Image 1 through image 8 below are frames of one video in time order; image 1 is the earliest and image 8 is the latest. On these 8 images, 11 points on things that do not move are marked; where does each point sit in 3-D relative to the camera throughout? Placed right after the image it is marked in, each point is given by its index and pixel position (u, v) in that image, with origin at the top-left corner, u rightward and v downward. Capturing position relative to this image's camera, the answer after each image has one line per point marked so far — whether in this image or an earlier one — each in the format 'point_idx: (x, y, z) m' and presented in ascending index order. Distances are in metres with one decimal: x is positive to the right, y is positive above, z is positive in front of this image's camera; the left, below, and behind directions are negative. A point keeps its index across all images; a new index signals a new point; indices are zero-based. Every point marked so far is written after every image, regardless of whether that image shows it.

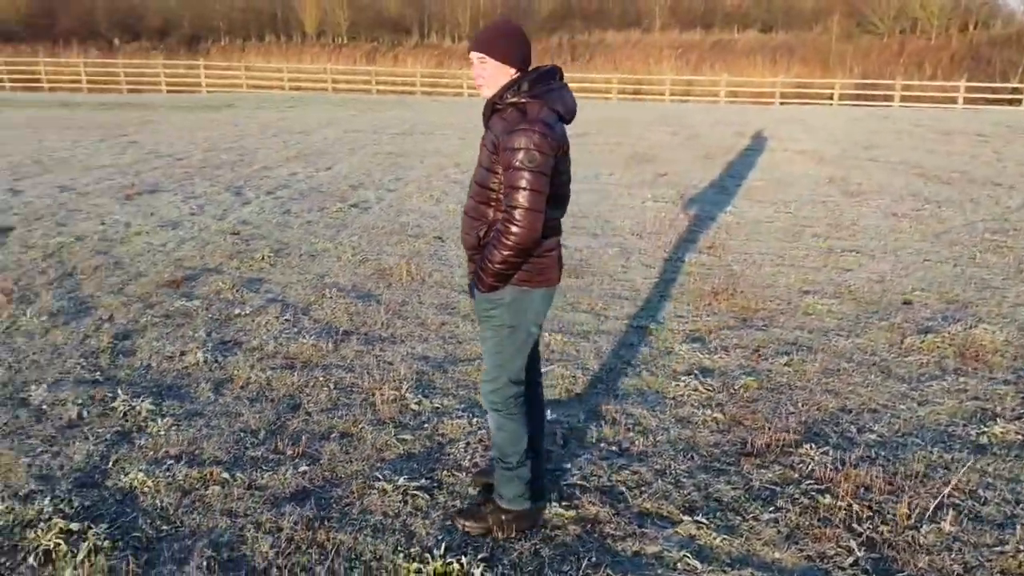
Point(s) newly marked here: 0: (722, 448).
0: (+0.9, -0.7, +3.4) m
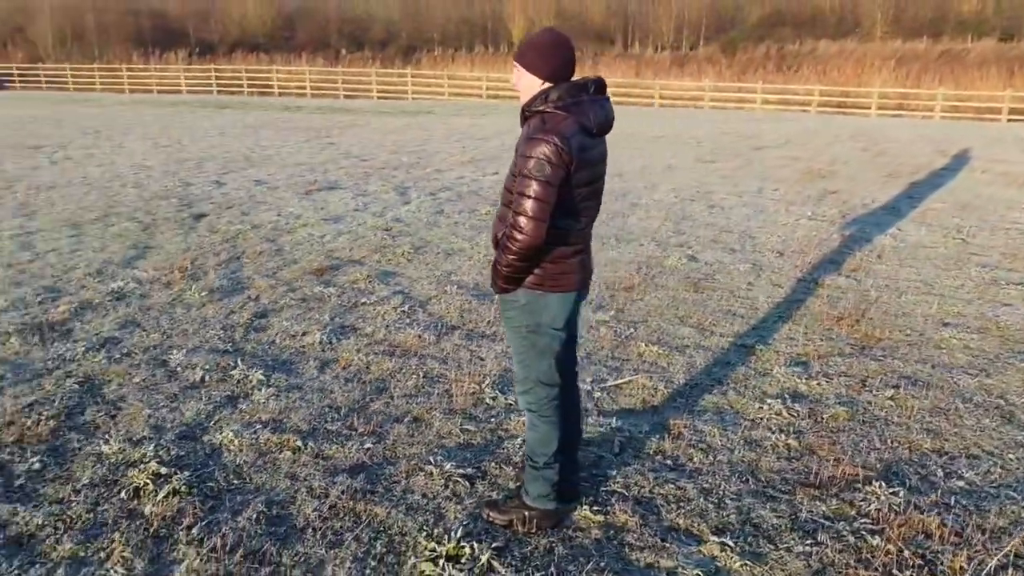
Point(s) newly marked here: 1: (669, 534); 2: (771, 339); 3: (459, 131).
0: (+1.1, -0.7, +3.2) m
1: (+0.5, -0.9, +2.8) m
2: (+1.5, -0.3, +4.7) m
3: (-1.1, +3.3, +17.2) m
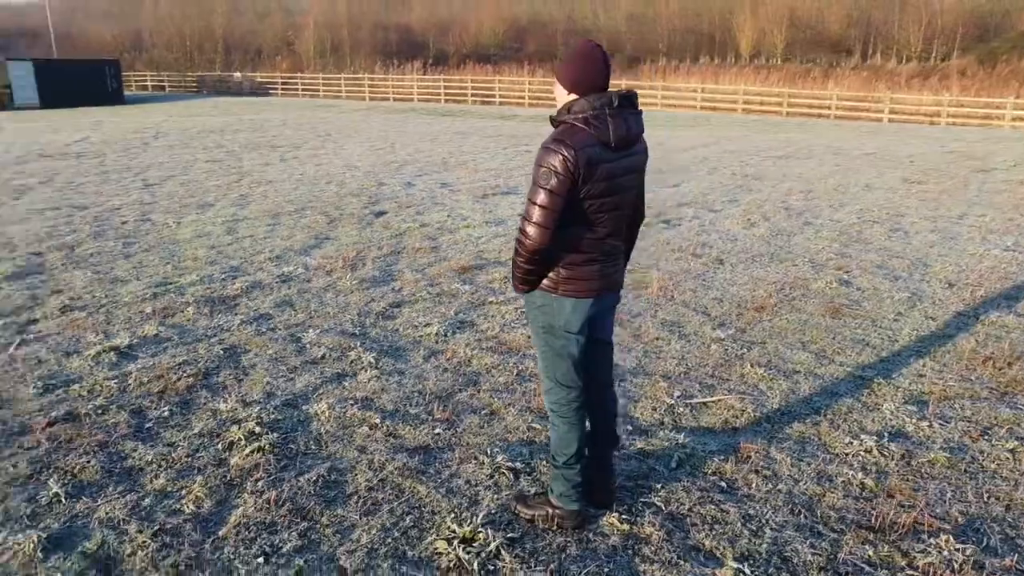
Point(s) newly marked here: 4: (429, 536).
0: (+1.2, -0.8, +3.0) m
1: (+0.6, -0.9, +2.8) m
2: (+2.0, -0.5, +4.3) m
3: (+3.1, +3.1, +17.1) m
4: (-0.3, -0.9, +2.8) m
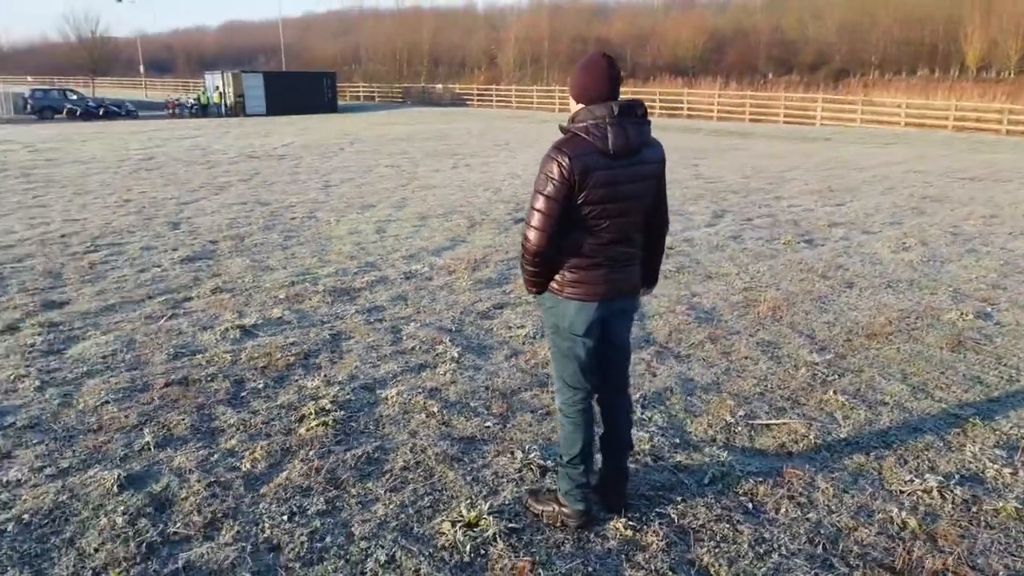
0: (+1.2, -0.9, +2.8) m
1: (+0.6, -0.9, +2.7) m
2: (+2.4, -0.6, +3.9) m
3: (+6.5, +2.6, +16.2) m
4: (-0.3, -0.8, +3.0) m
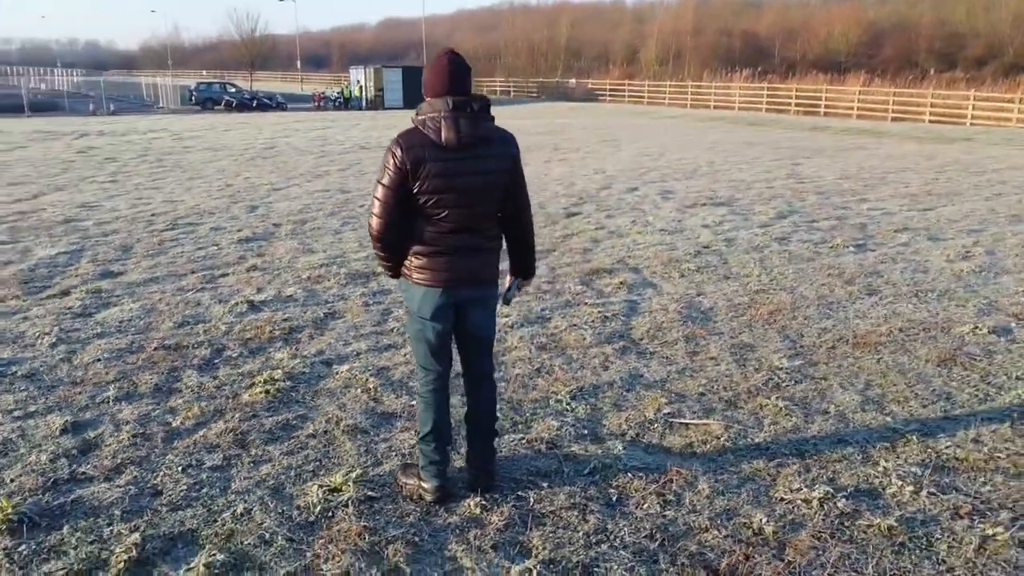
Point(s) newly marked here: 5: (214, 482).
0: (+0.7, -0.9, +2.8) m
1: (0.0, -0.9, +2.8) m
2: (+2.0, -0.7, +3.7) m
3: (+8.3, +2.3, +15.0) m
4: (-0.8, -0.8, +3.3) m
5: (-1.2, -0.8, +3.2) m
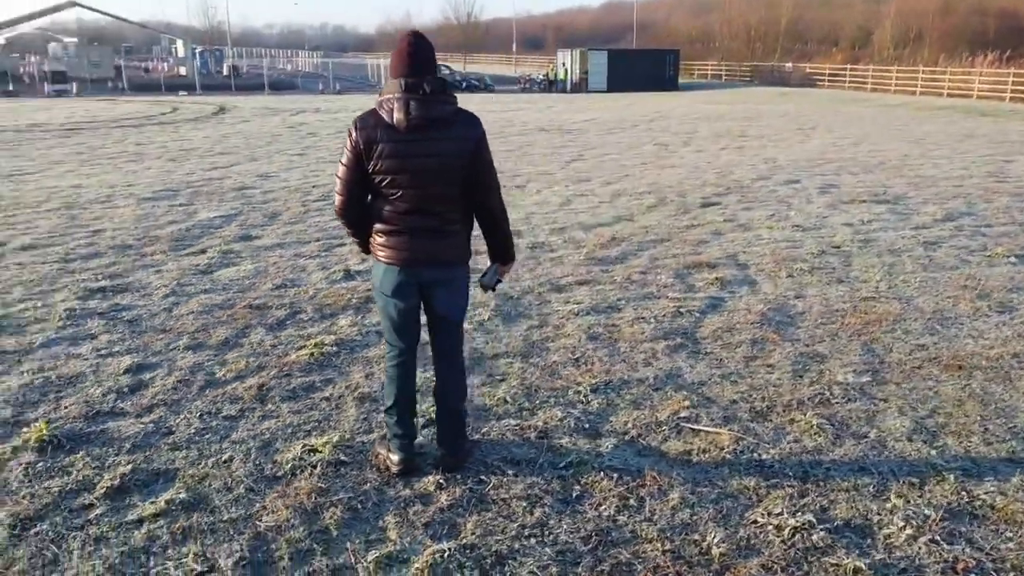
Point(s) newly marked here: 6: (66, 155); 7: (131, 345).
0: (+0.4, -0.9, +2.7) m
1: (-0.2, -0.8, +2.9) m
2: (+1.9, -0.7, +3.2) m
3: (+11.1, +1.9, +12.4) m
4: (-0.9, -0.6, +3.5) m
5: (-1.3, -0.6, +3.5) m
6: (-7.2, +2.1, +13.2) m
7: (-2.1, -0.3, +4.5) m
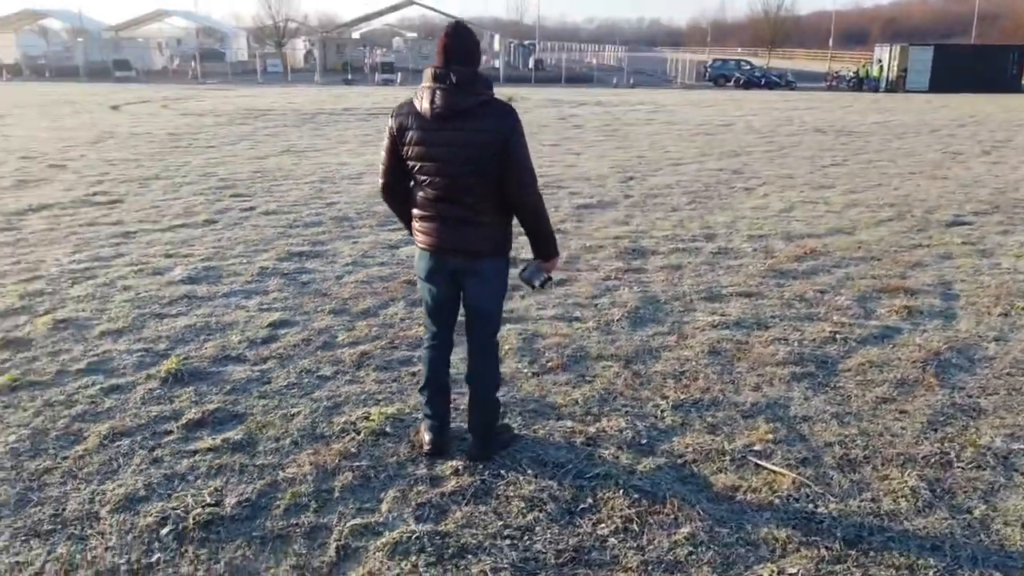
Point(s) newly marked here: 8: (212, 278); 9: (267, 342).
0: (+0.2, -0.9, +2.5) m
1: (-0.3, -0.8, +2.9) m
2: (+1.8, -0.9, +2.5) m
3: (+13.9, +0.6, +7.9) m
4: (-0.7, -0.5, +3.7) m
5: (-1.0, -0.5, +3.9) m
6: (-2.9, +2.8, +14.9) m
7: (-1.4, -0.1, +5.1) m
8: (-2.1, +0.1, +5.6) m
9: (-1.3, -0.3, +4.4) m
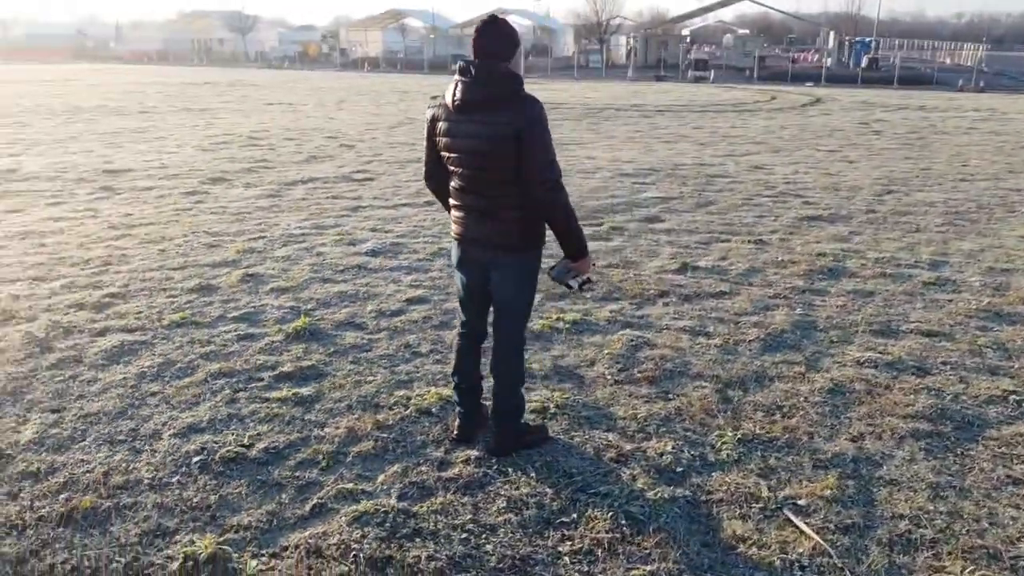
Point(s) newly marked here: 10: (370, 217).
0: (0.0, -0.9, +2.4) m
1: (-0.3, -0.7, +3.0) m
2: (+1.4, -1.1, +1.8) m
3: (+14.7, -1.1, +2.3) m
4: (-0.4, -0.5, +3.9) m
5: (-0.6, -0.4, +4.2) m
6: (+2.1, +2.9, +15.0) m
7: (-0.5, 0.0, +5.4) m
8: (-0.9, +0.3, +6.1) m
9: (-0.7, -0.2, +4.8) m
10: (-1.3, +0.6, +7.3) m
